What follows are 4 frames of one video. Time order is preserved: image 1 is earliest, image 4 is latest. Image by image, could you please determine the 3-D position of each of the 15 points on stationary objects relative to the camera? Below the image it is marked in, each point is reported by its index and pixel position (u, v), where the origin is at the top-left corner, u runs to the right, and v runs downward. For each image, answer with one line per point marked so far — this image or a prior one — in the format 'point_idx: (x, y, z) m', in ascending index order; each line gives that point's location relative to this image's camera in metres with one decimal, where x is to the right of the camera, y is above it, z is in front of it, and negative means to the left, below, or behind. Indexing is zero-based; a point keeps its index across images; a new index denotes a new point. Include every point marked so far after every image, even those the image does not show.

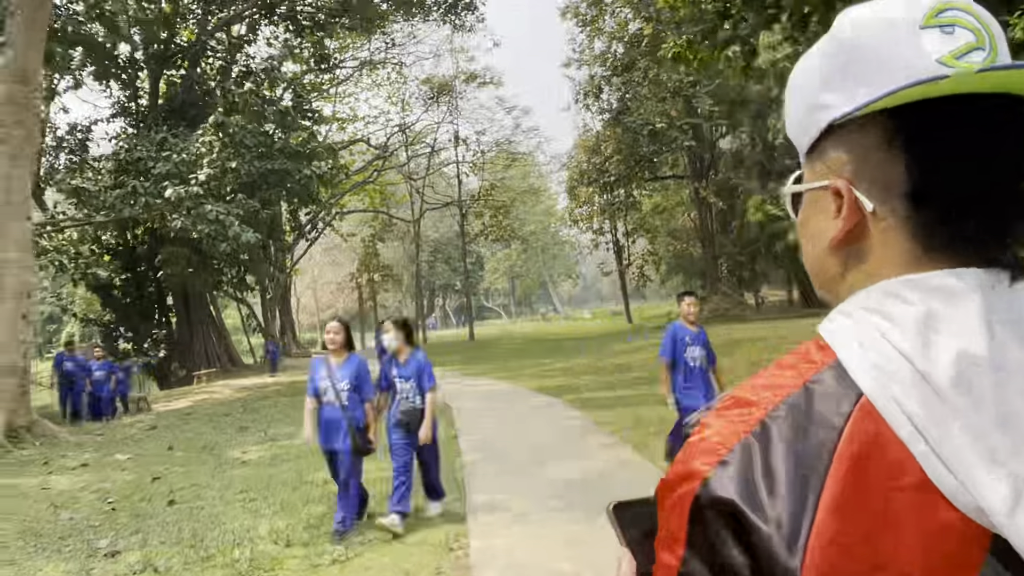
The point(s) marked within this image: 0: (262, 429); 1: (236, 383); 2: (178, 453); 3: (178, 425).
0: (-2.5, -1.3, +8.6) m
1: (-4.4, -1.5, +13.6) m
2: (-2.7, -1.2, +7.0) m
3: (-3.3, -1.3, +8.7) m
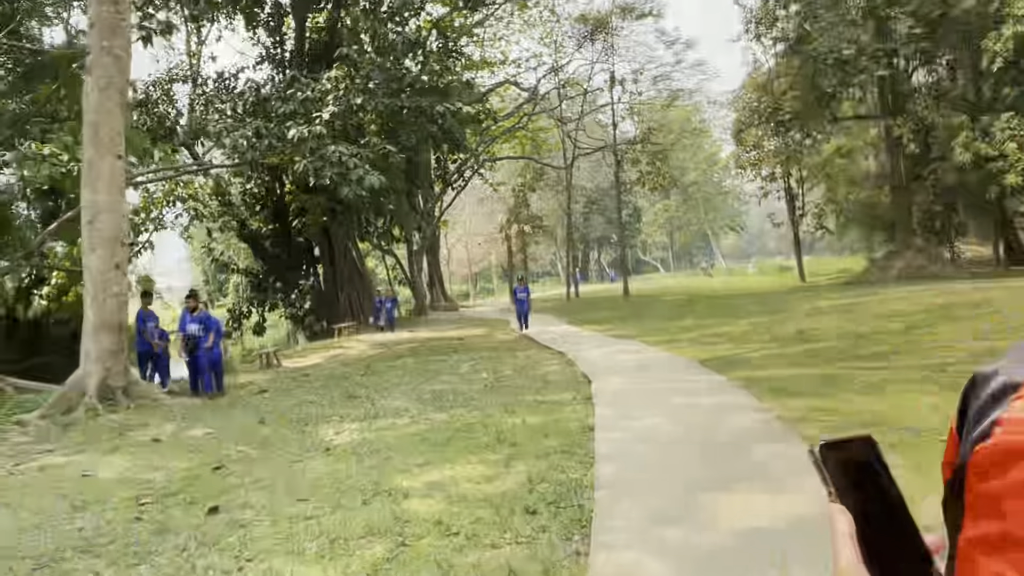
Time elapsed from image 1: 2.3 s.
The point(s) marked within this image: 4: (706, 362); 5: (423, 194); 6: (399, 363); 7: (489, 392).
0: (-1.1, -0.8, +7.7) m
1: (-2.1, -0.8, +13.0) m
2: (-1.6, -0.8, +6.2) m
3: (-1.9, -0.8, +8.0) m
4: (+1.4, -0.5, +6.3) m
5: (-1.7, +1.8, +16.5) m
6: (-1.2, -0.8, +8.9) m
7: (-0.2, -0.7, +5.8) m
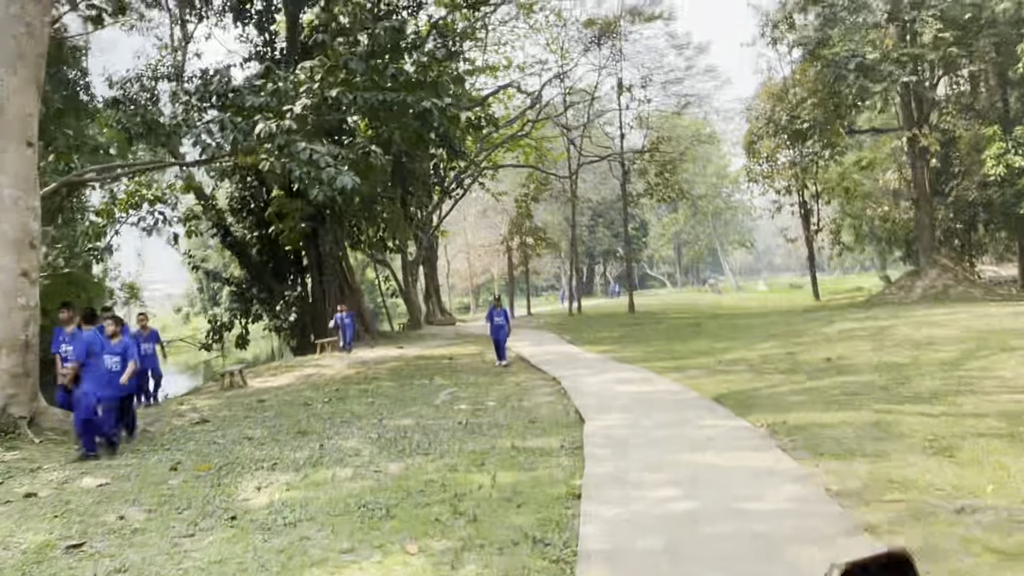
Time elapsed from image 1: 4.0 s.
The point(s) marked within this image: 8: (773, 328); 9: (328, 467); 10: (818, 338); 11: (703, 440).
0: (-1.3, -0.9, +6.7) m
1: (-2.2, -0.9, +12.1) m
2: (-1.7, -0.9, +5.2) m
3: (-2.1, -0.9, +7.0) m
4: (+1.3, -0.7, +5.3) m
5: (-1.7, +1.6, +15.6) m
6: (-1.3, -0.9, +7.9) m
7: (-0.3, -0.8, +4.8) m
8: (+3.6, -0.5, +11.8) m
9: (-0.9, -0.9, +4.2) m
10: (+3.3, -0.5, +9.3) m
11: (+0.9, -0.7, +3.9) m
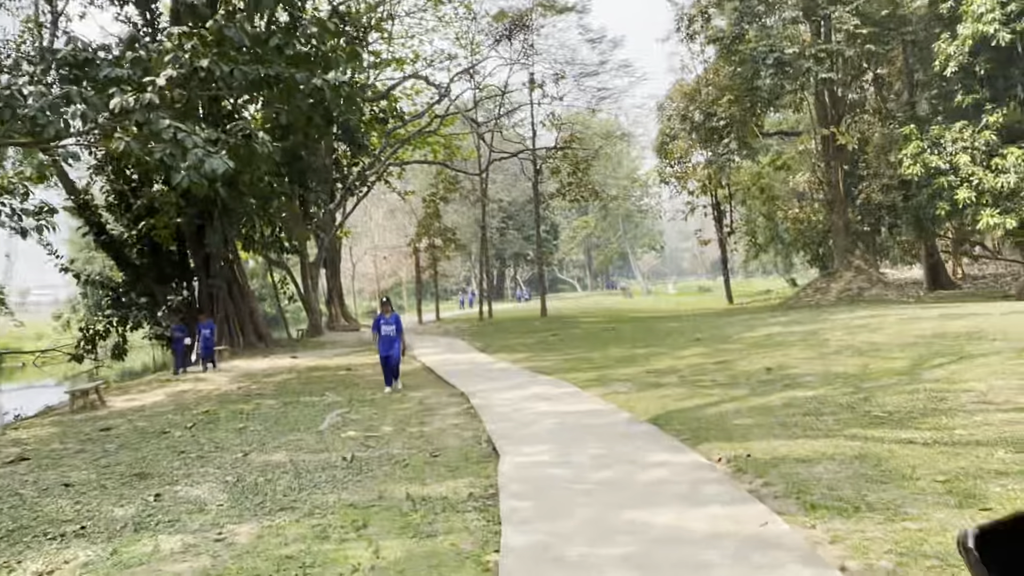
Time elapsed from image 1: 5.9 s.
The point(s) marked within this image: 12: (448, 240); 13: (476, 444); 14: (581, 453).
0: (-1.9, -0.9, +5.6) m
1: (-3.4, -1.0, +10.8) m
2: (-2.2, -0.9, +4.1) m
3: (-2.7, -1.0, +5.8) m
4: (+0.8, -0.7, +4.4) m
5: (-3.3, +1.5, +14.4) m
6: (-2.1, -0.9, +6.8) m
7: (-0.7, -0.8, +3.8) m
8: (+2.4, -0.6, +11.2) m
9: (-1.3, -0.9, +3.1) m
10: (+2.4, -0.6, +8.6) m
11: (+0.5, -0.7, +3.0) m
12: (-1.5, +1.1, +19.4) m
13: (-0.2, -0.8, +4.3) m
14: (+0.3, -0.7, +3.7) m
